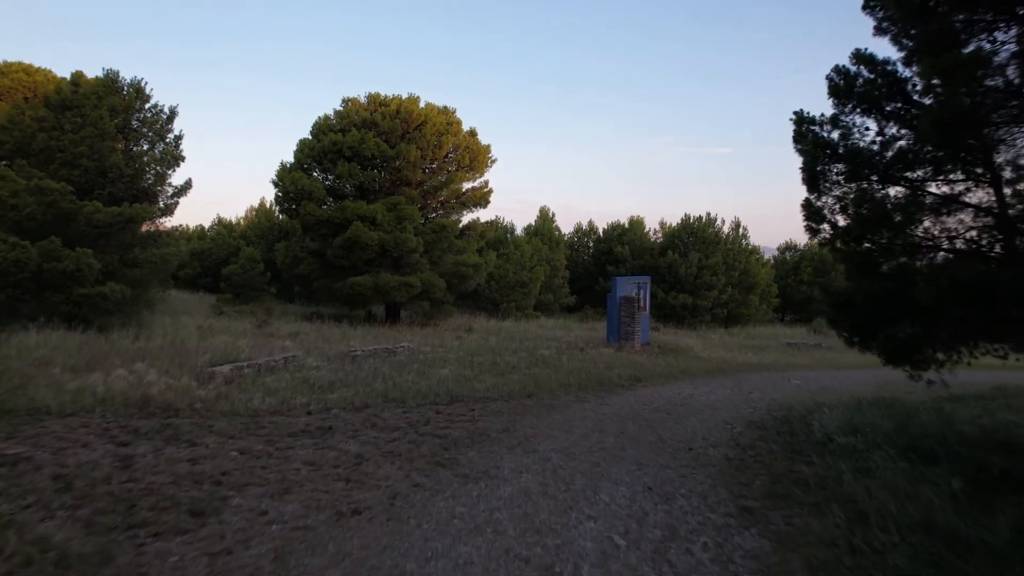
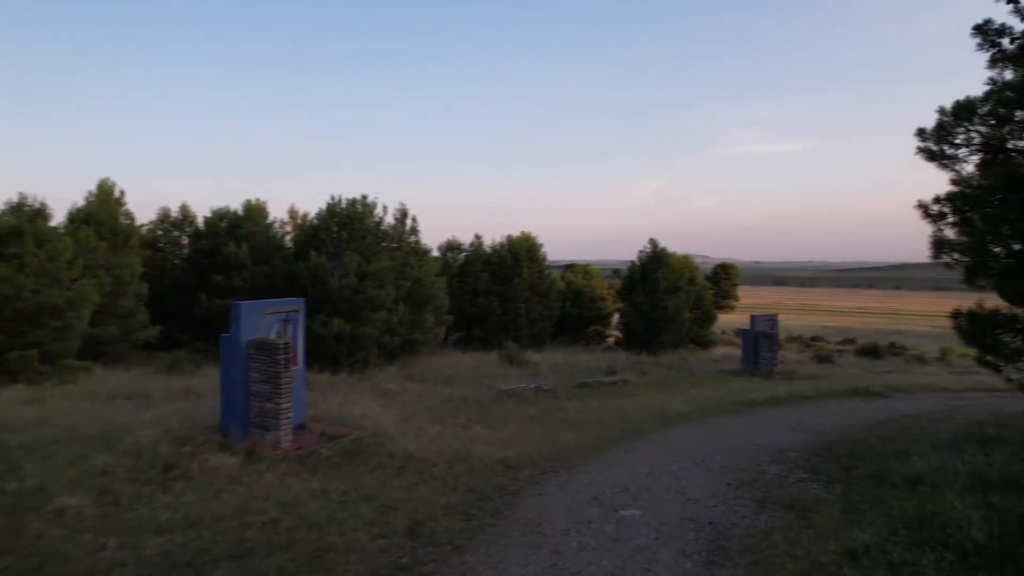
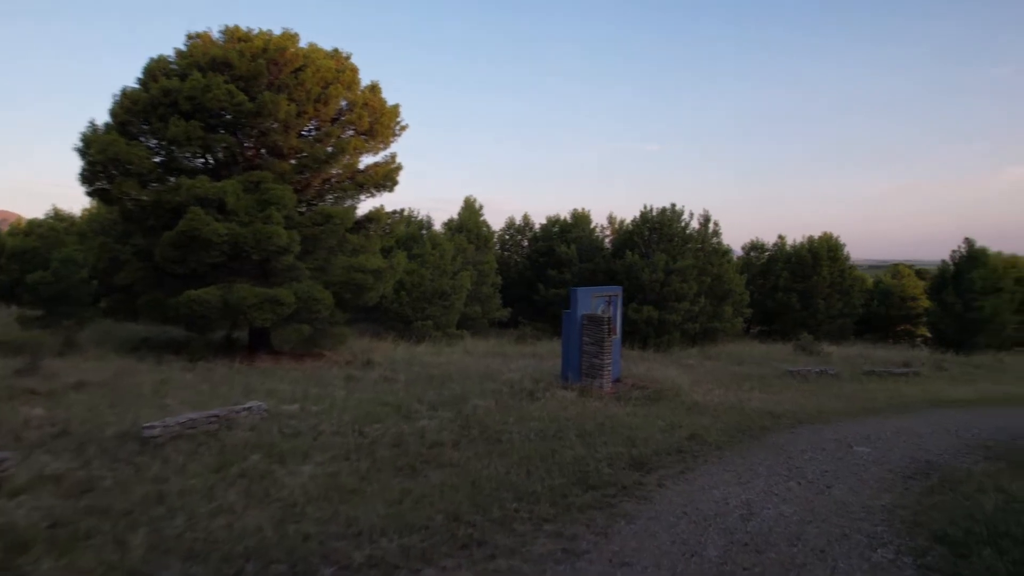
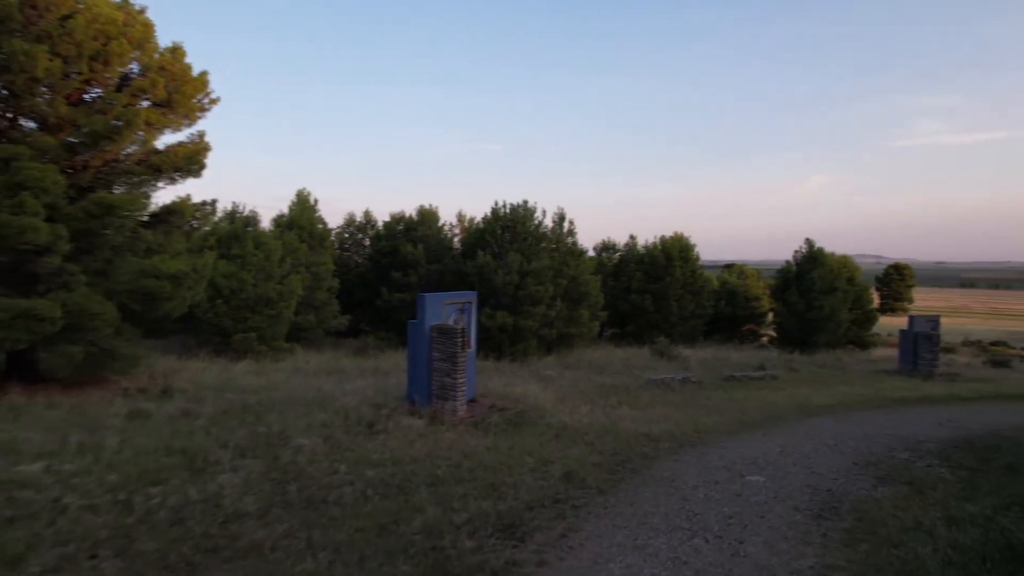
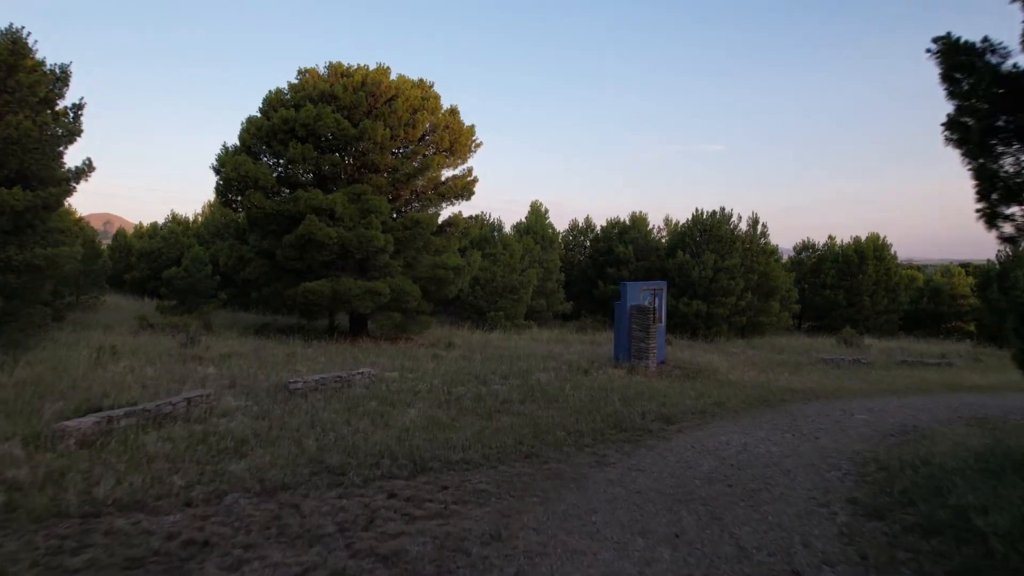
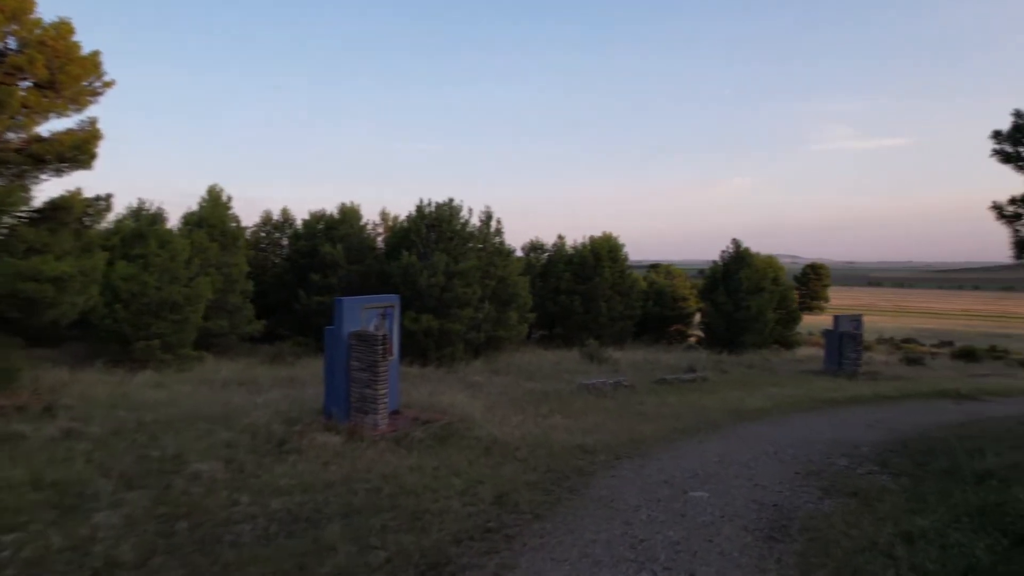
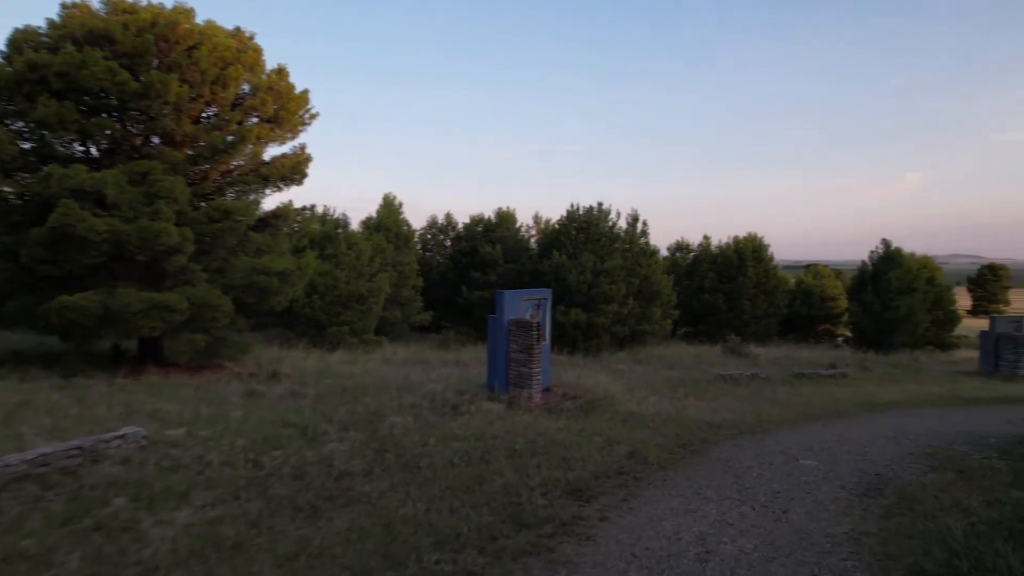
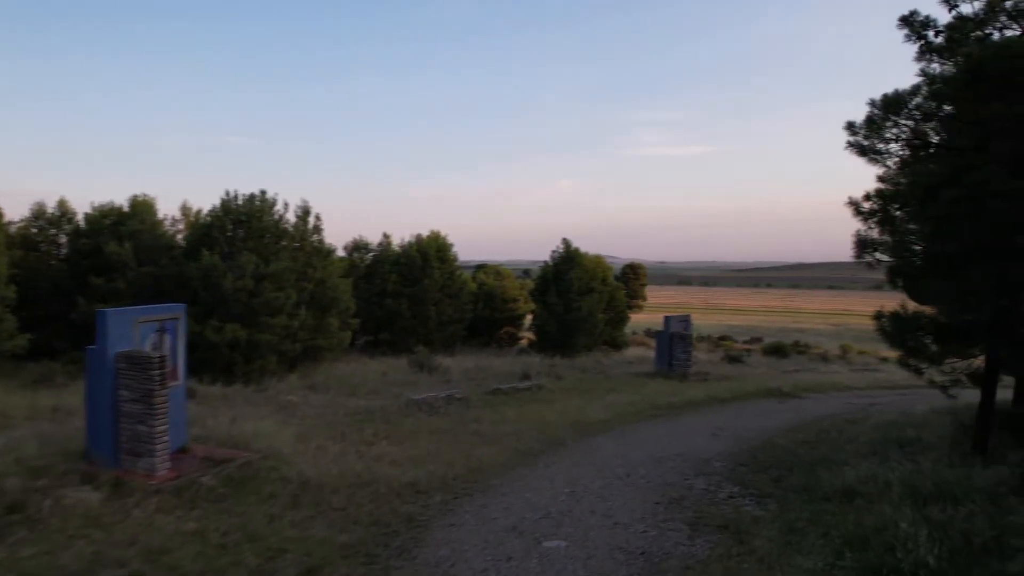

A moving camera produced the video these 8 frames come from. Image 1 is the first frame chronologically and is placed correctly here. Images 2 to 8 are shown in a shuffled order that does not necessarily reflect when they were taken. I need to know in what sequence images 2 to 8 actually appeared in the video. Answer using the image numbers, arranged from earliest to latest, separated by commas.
5, 3, 7, 4, 6, 2, 8
